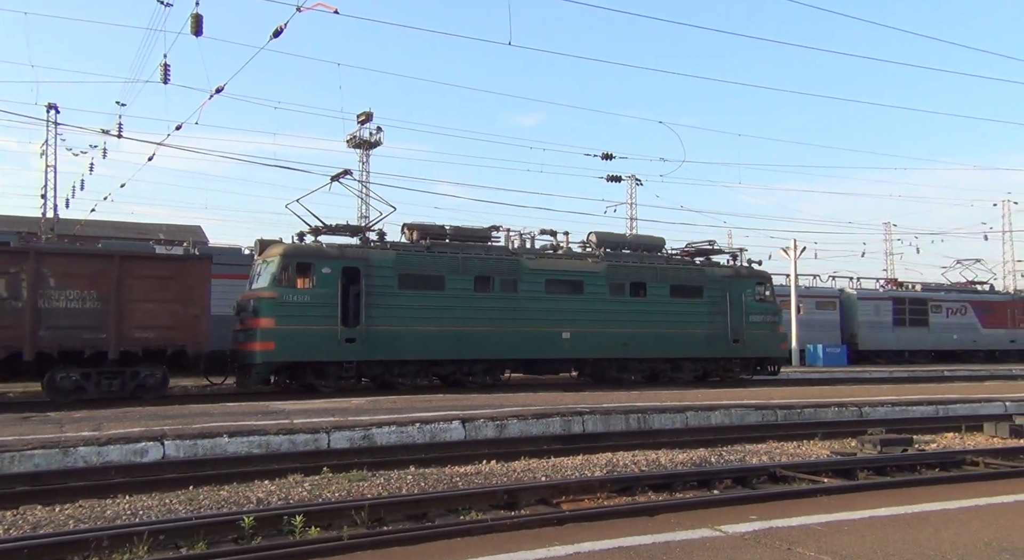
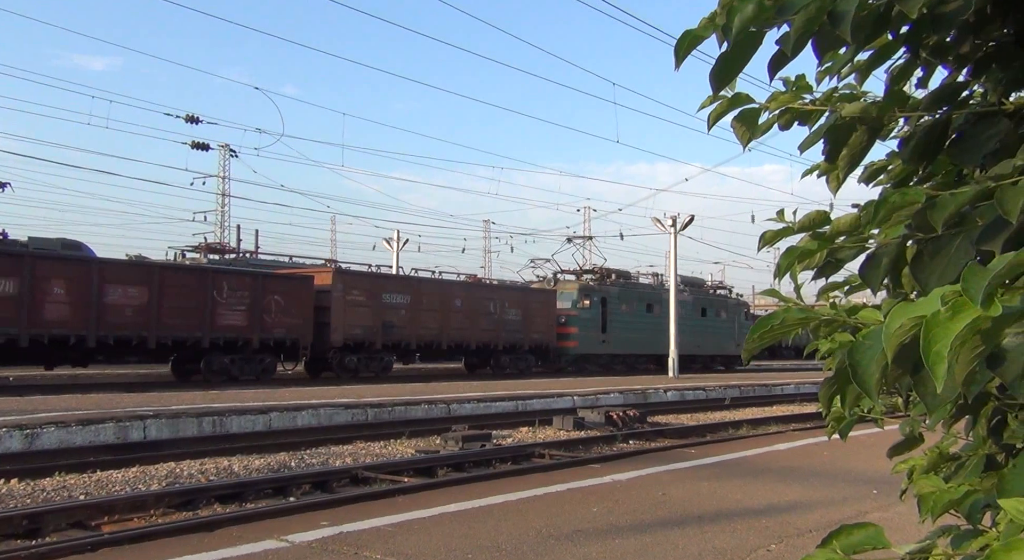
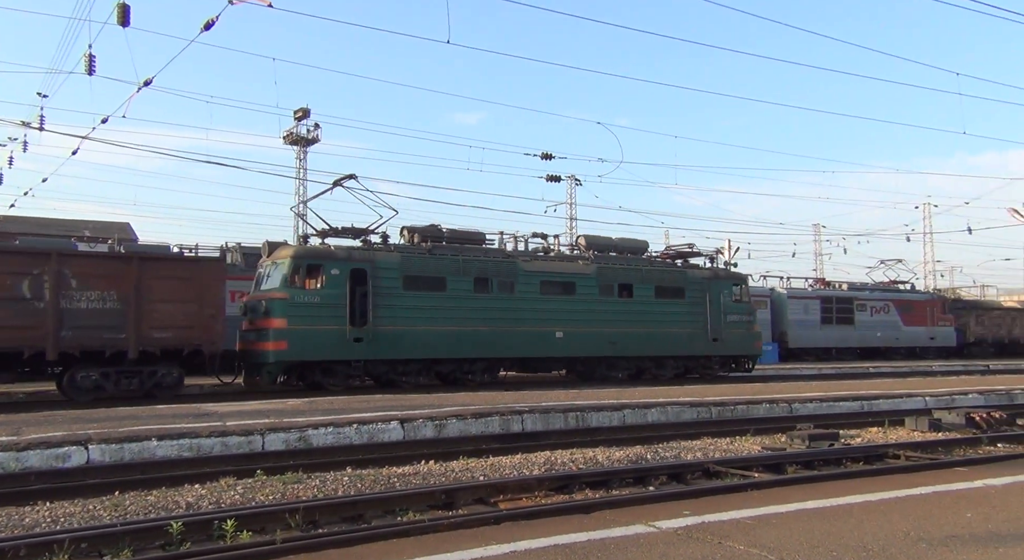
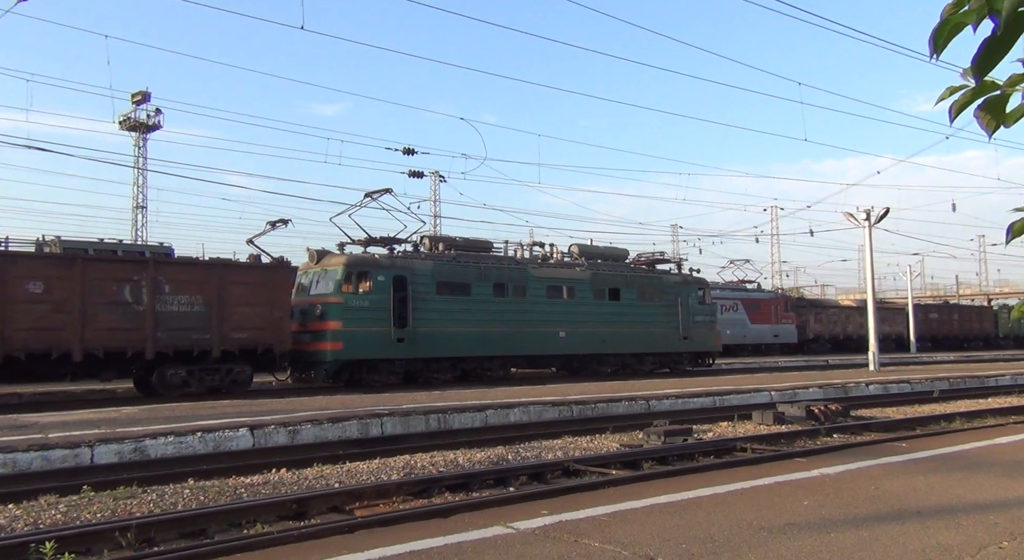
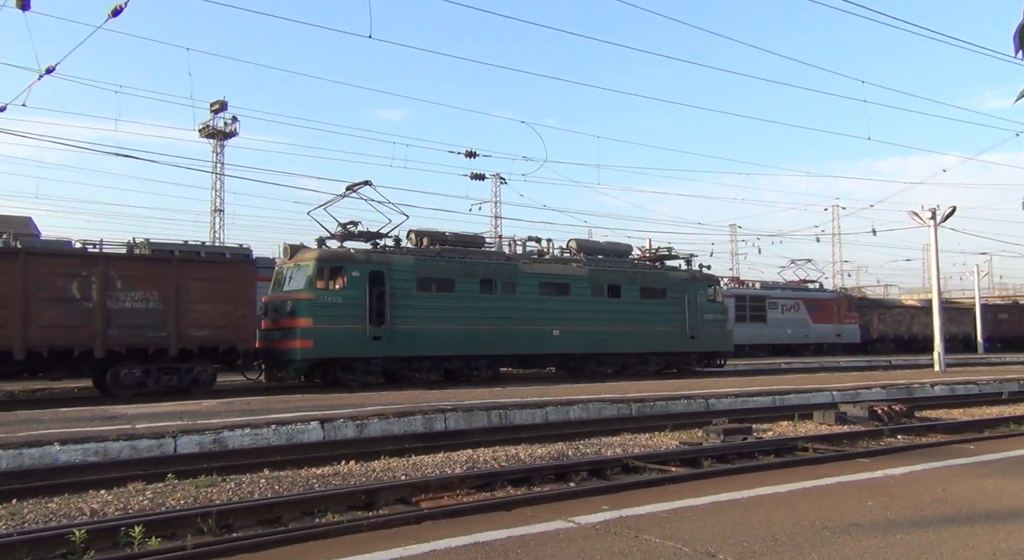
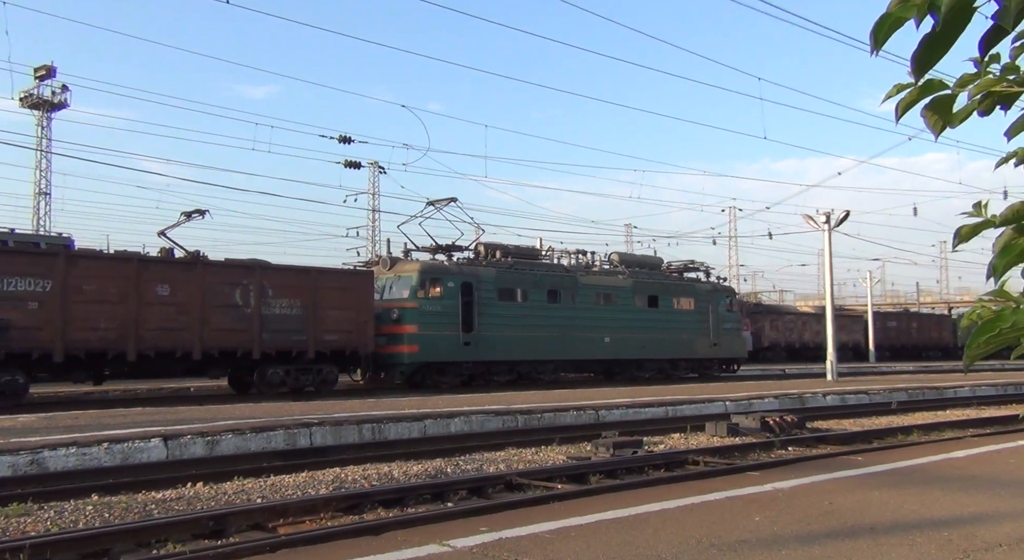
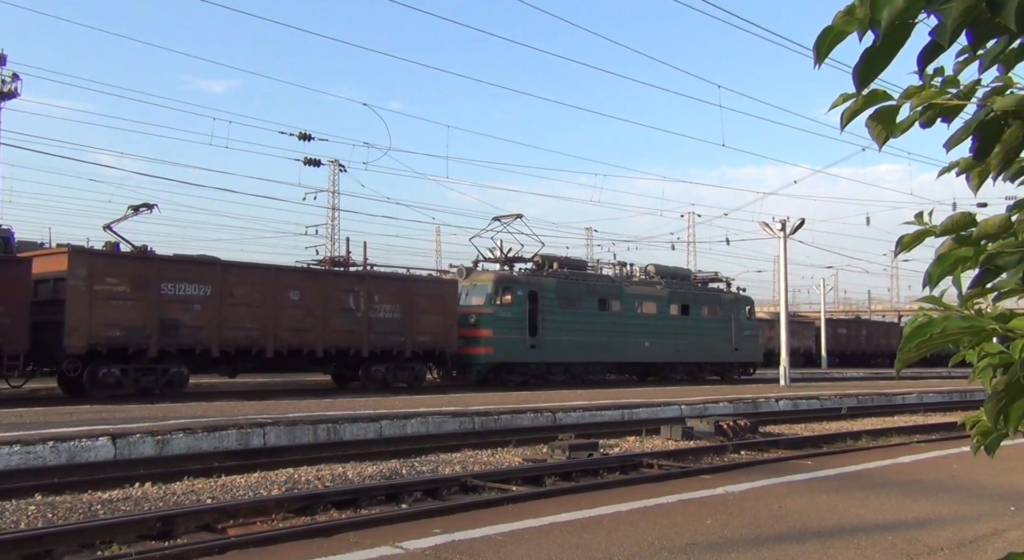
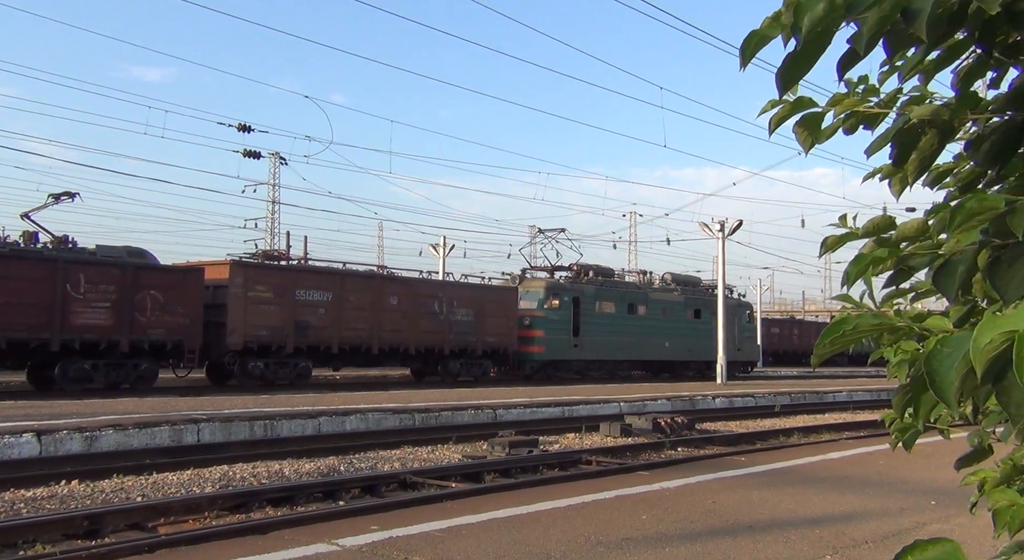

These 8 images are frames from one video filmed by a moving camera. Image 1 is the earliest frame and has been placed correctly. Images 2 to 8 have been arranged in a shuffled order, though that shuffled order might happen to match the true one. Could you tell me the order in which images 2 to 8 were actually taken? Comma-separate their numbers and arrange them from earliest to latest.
3, 5, 4, 6, 7, 8, 2
